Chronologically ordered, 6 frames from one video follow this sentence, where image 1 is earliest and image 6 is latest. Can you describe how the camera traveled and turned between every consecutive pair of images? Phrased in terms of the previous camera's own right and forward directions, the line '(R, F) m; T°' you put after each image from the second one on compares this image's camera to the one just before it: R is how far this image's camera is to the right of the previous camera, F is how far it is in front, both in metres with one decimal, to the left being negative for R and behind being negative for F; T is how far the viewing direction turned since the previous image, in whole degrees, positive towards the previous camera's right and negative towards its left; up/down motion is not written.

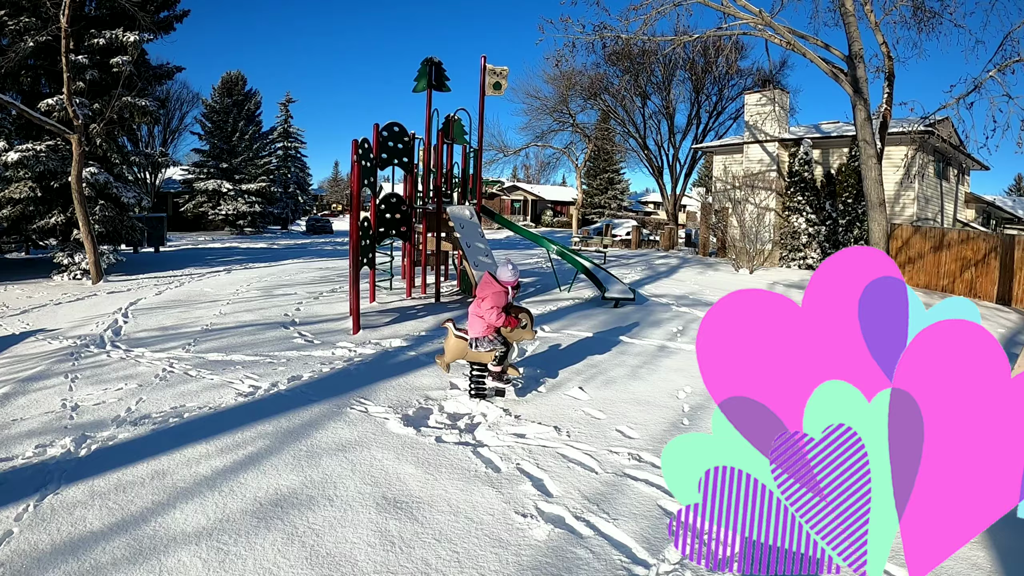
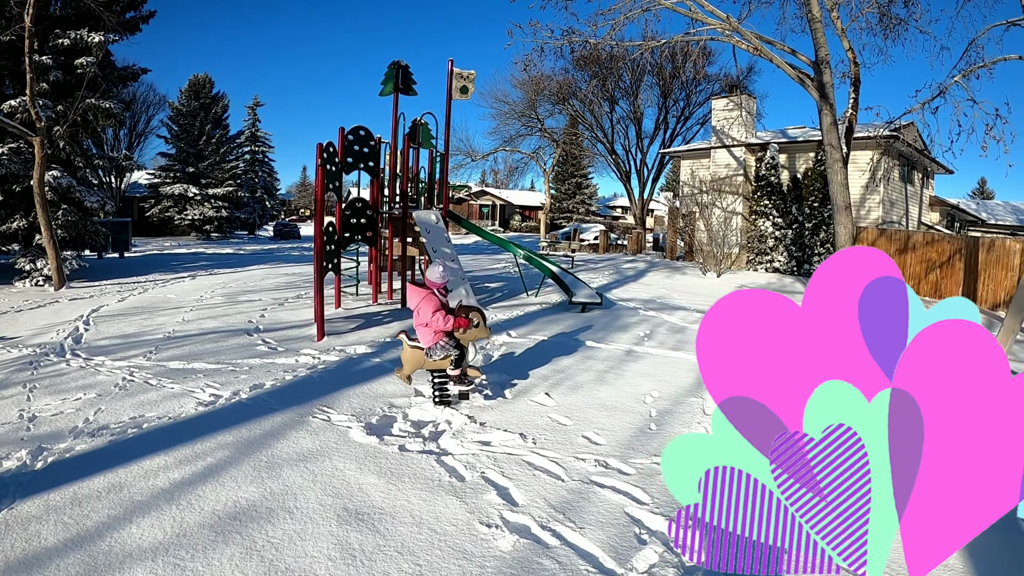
(+0.1, 0.0) m; +2°
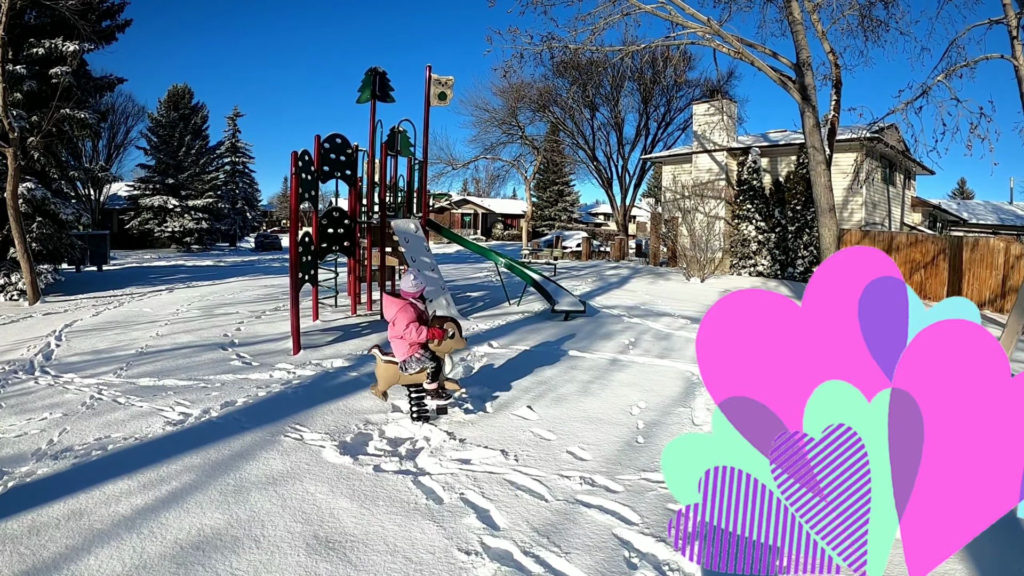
(0.0, +0.2) m; +1°
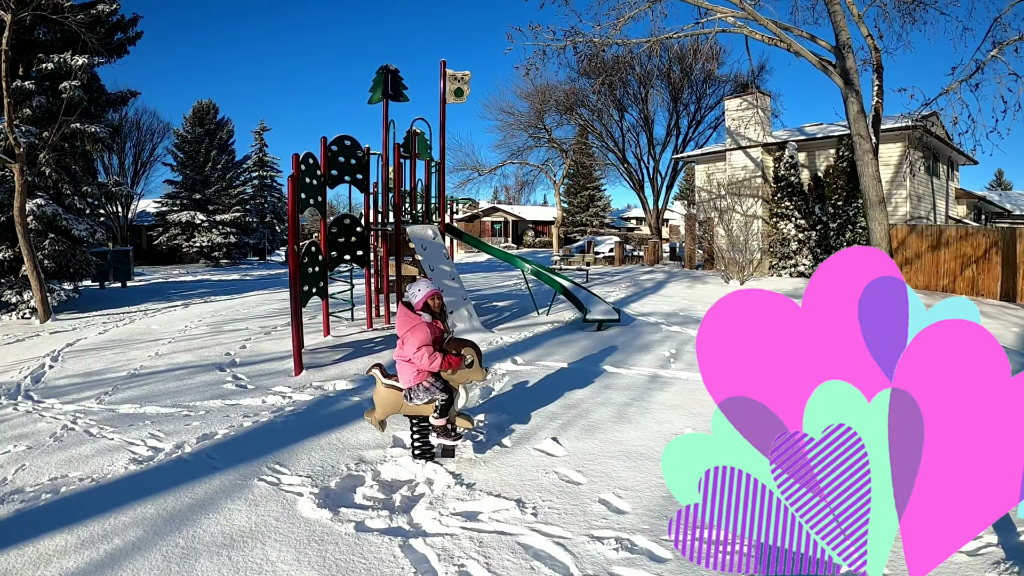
(+0.1, +0.8) m; -3°
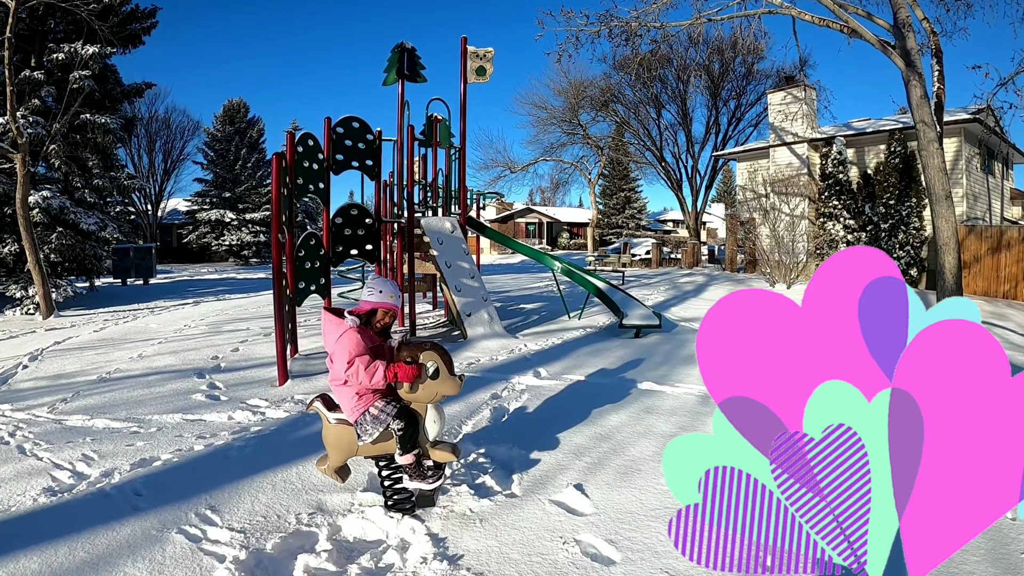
(+0.1, +1.0) m; -3°
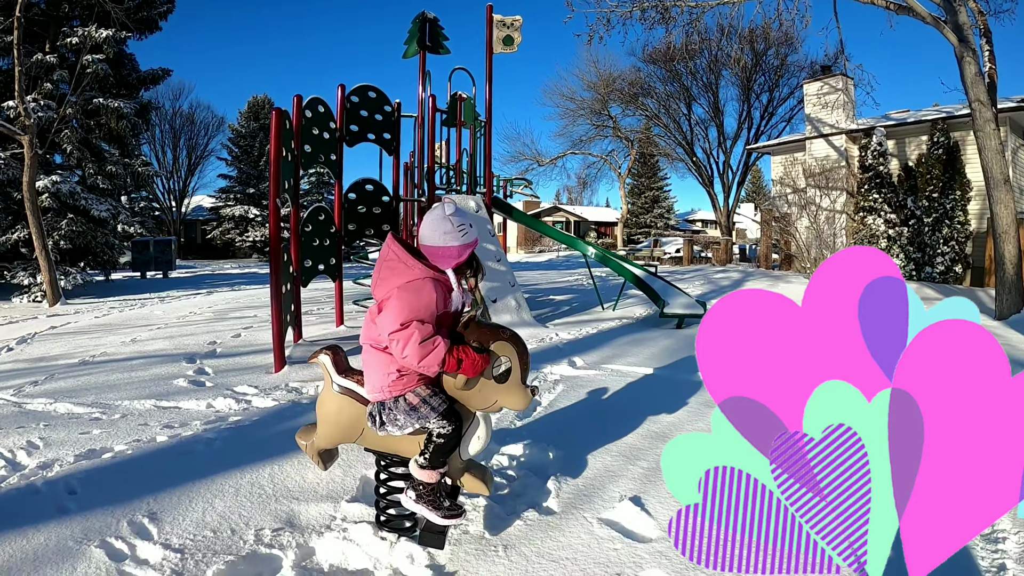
(0.0, +0.7) m; -2°
